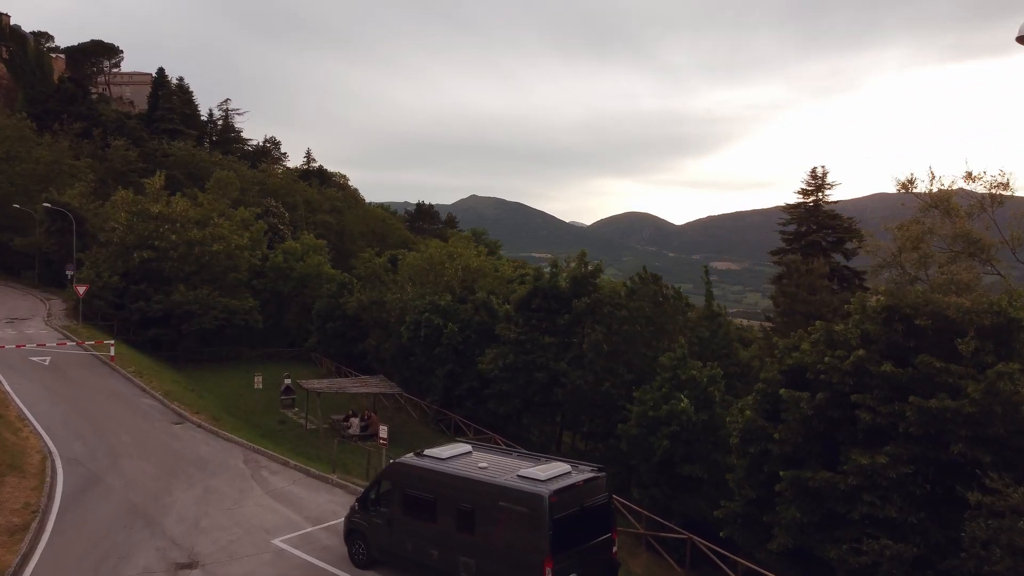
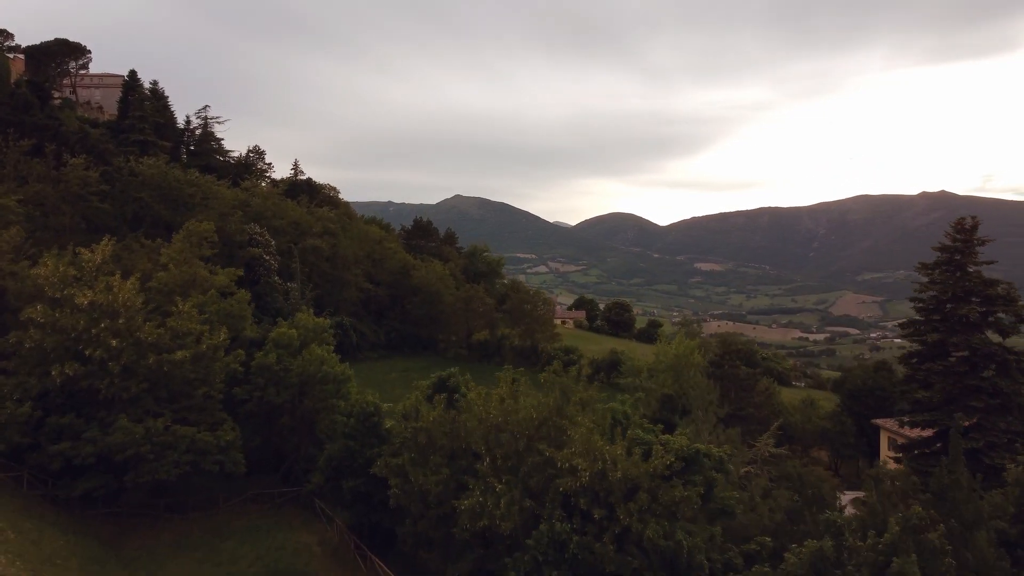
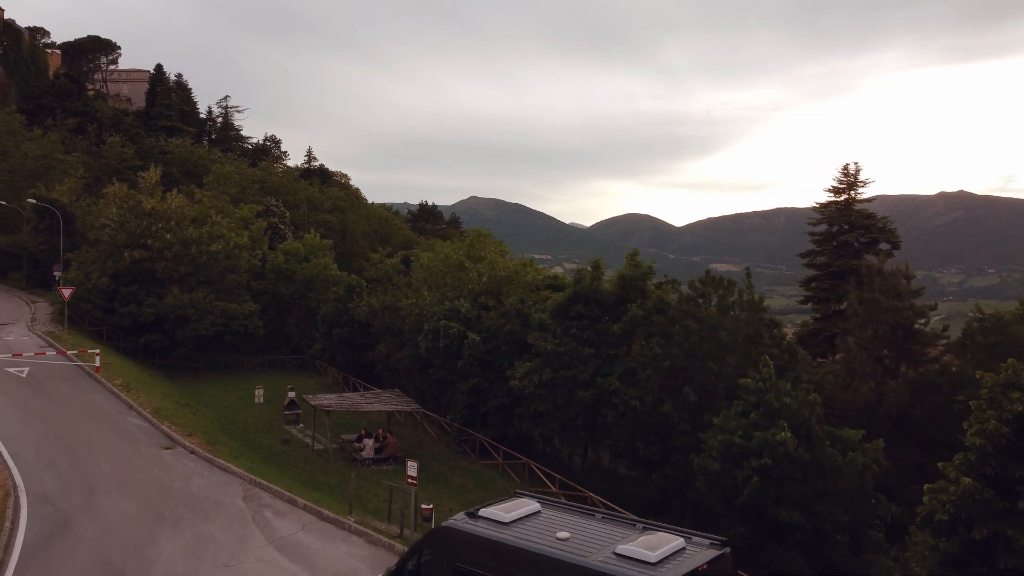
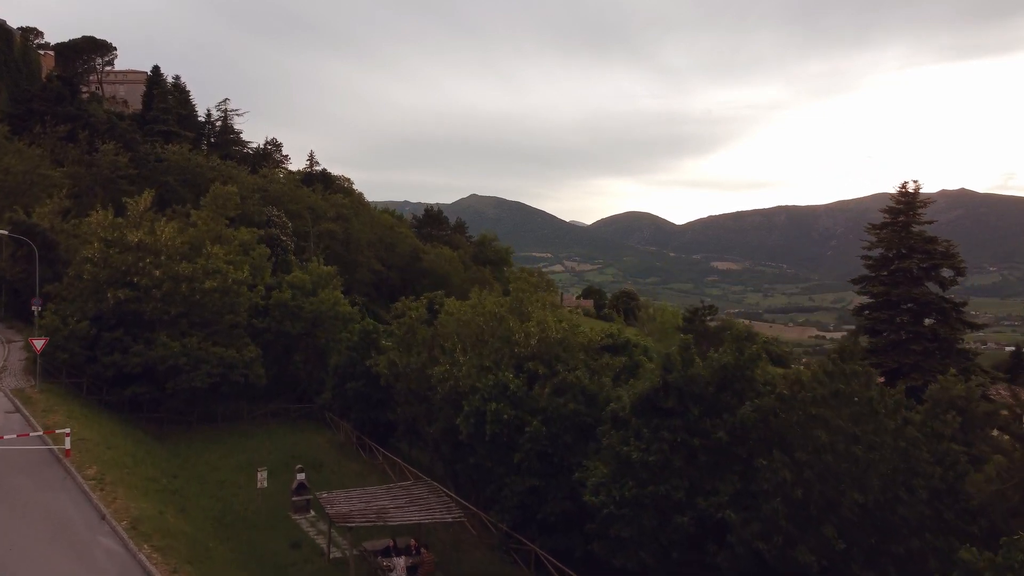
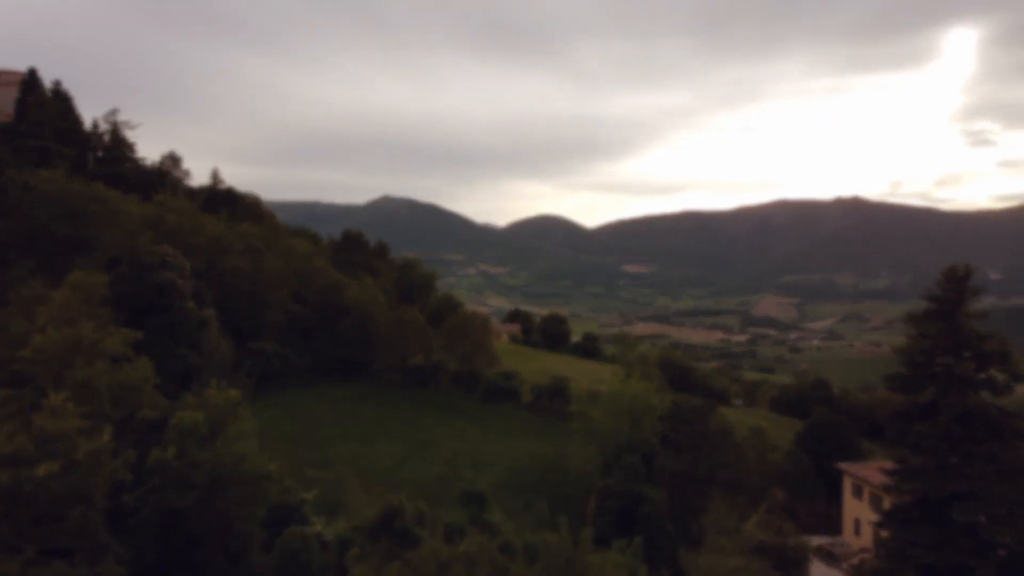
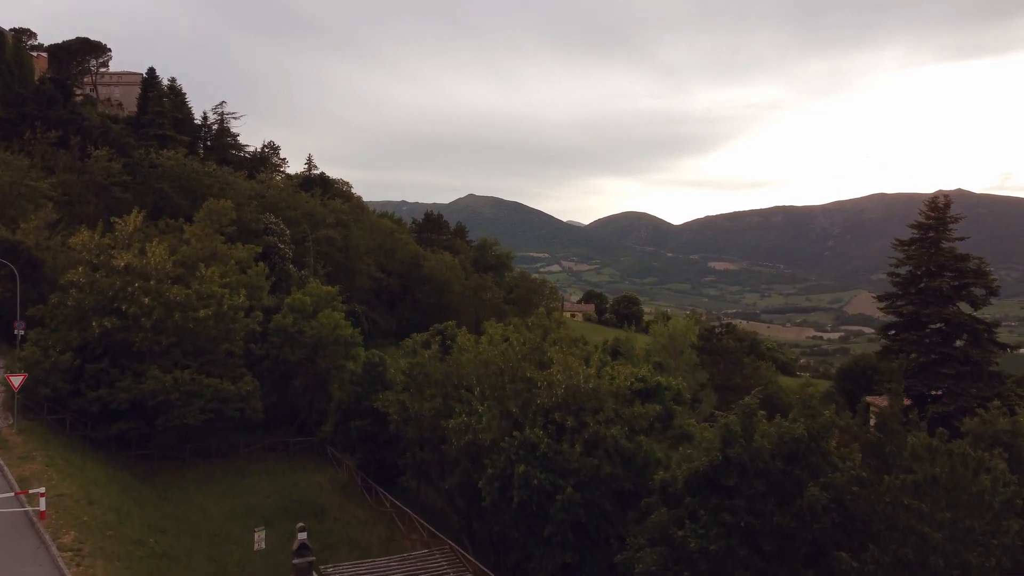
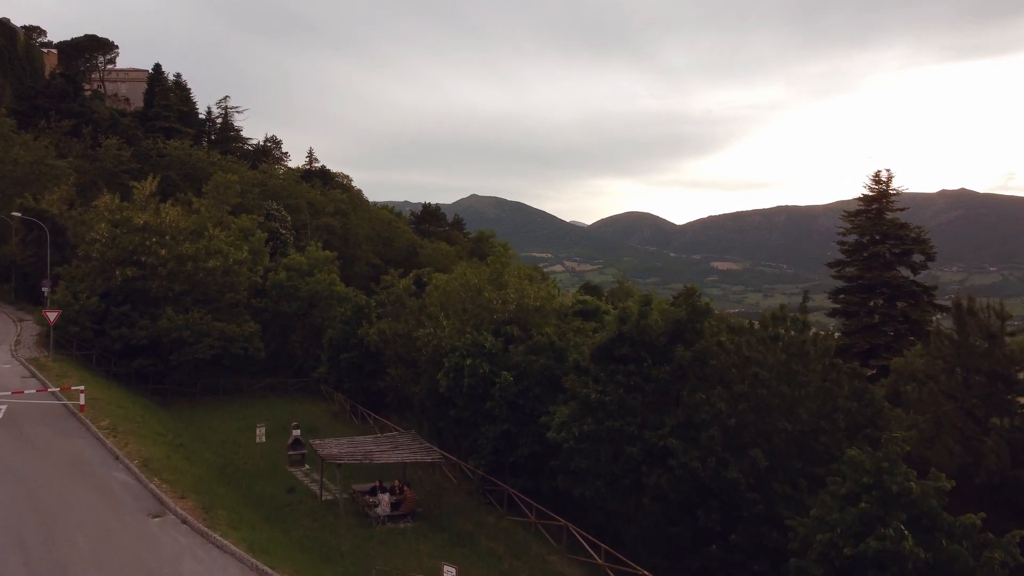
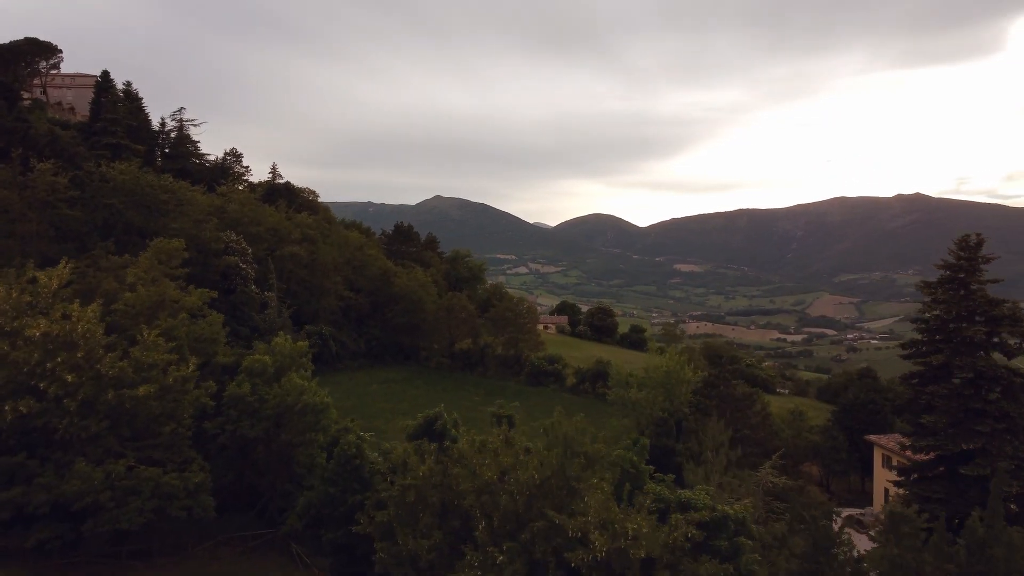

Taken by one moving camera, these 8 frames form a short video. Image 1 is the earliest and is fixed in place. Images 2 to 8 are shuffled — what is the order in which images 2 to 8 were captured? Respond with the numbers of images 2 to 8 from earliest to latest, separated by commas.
3, 7, 4, 6, 2, 8, 5
